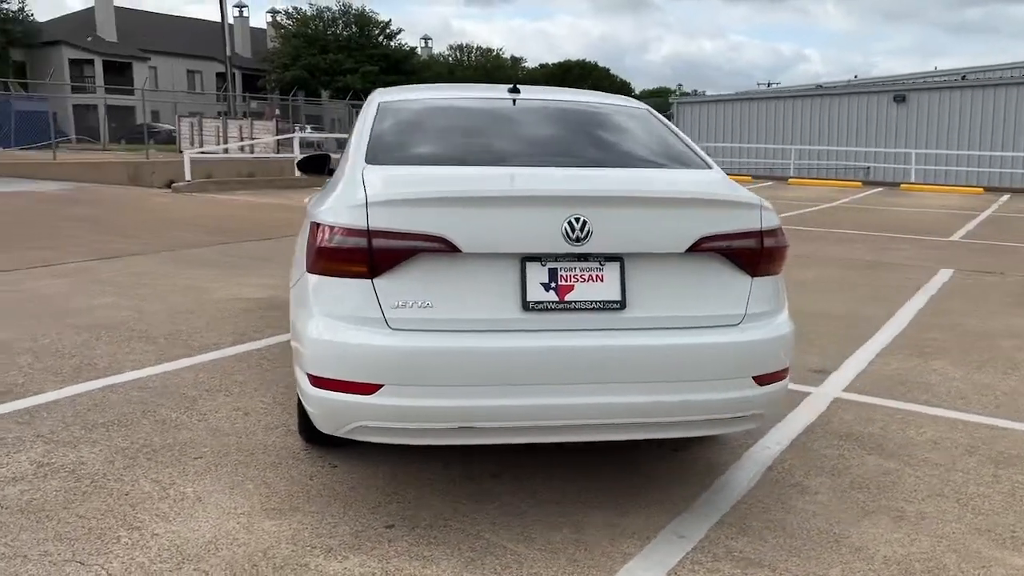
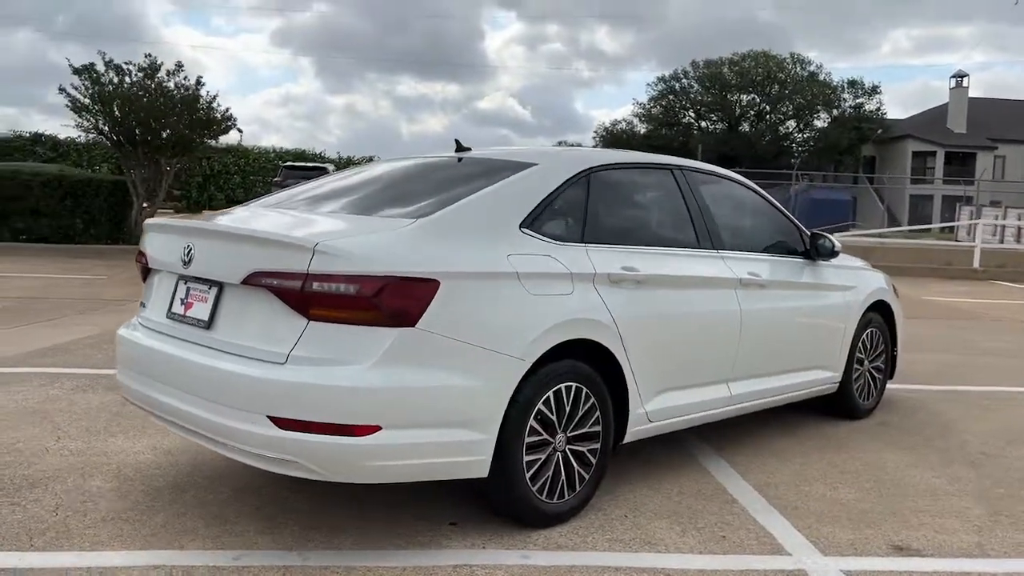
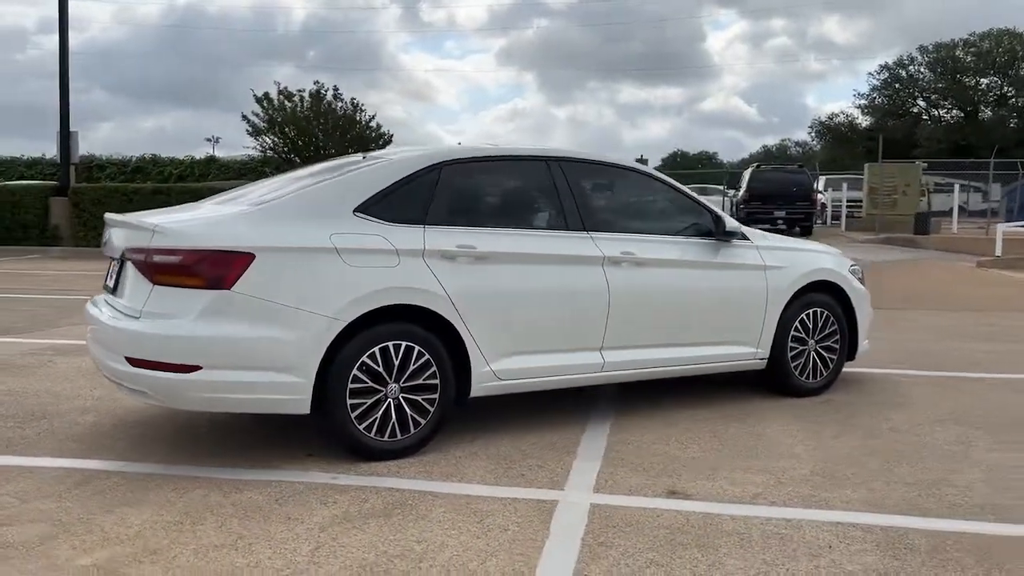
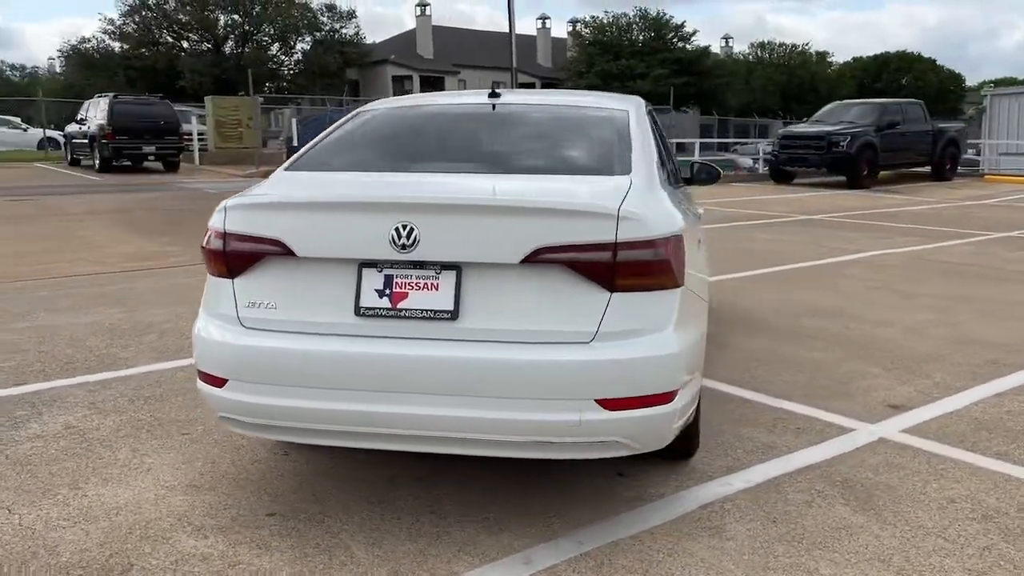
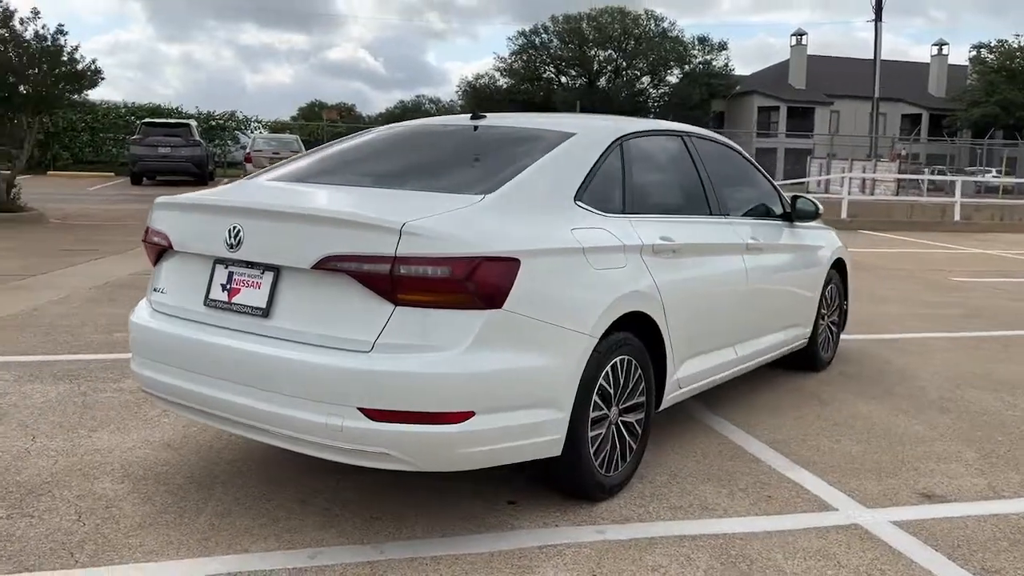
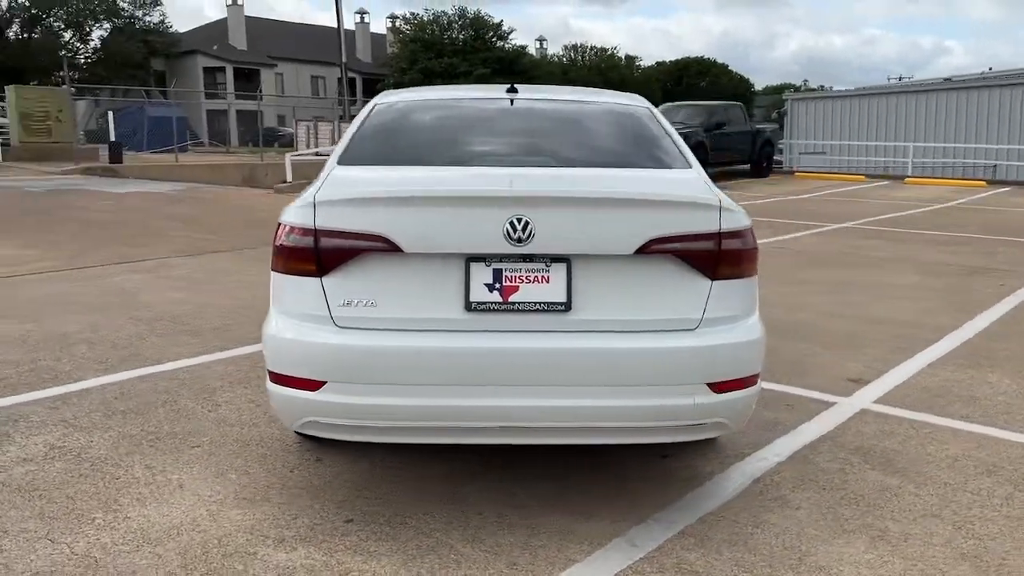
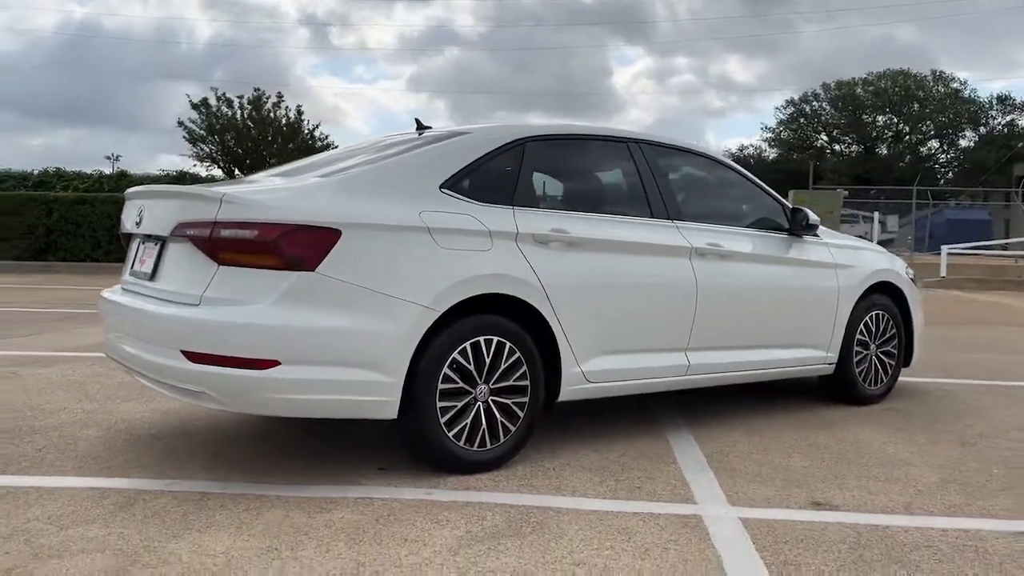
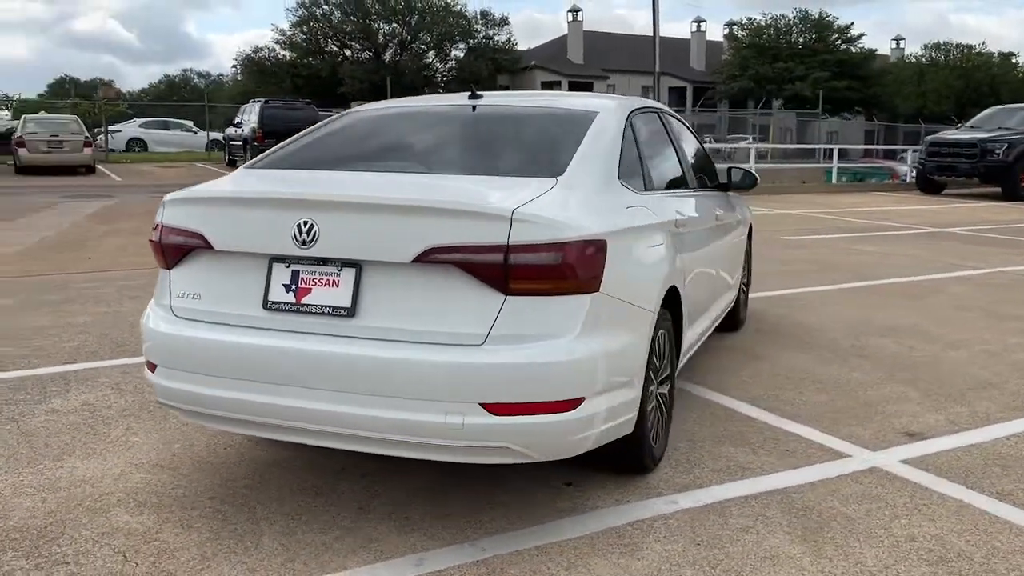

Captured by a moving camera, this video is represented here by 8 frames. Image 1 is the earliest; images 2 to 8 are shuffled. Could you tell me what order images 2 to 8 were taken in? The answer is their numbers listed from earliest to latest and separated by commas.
6, 4, 8, 5, 2, 7, 3
